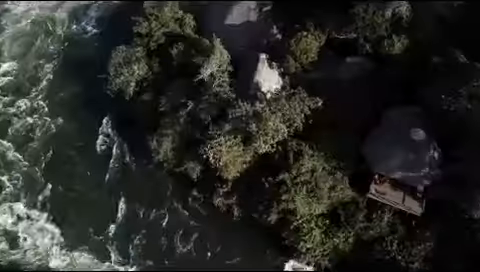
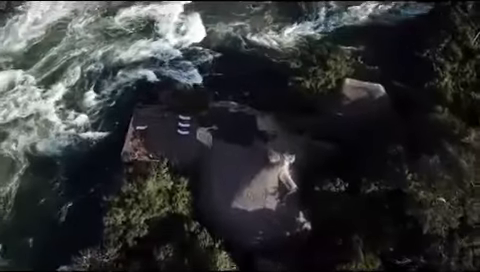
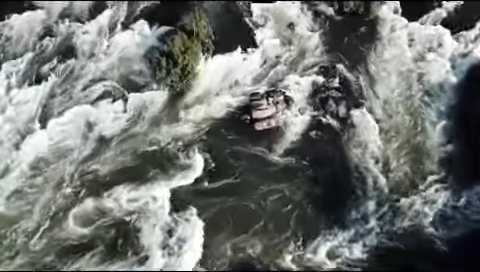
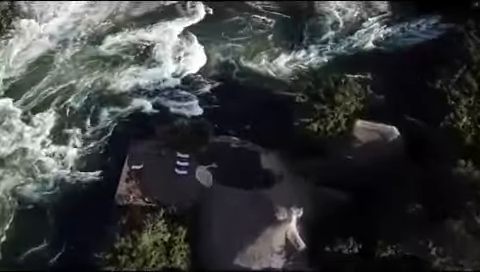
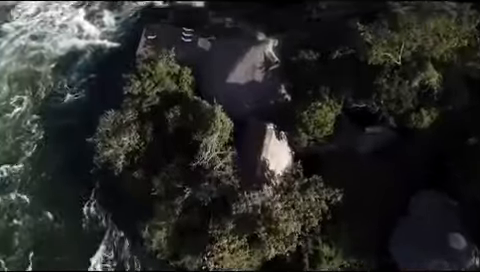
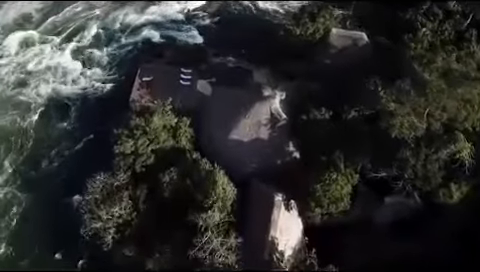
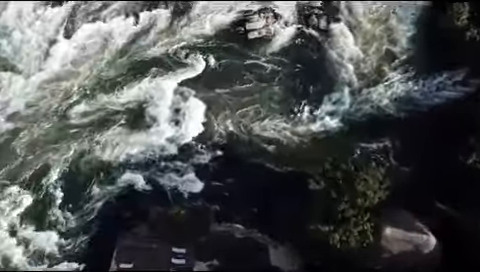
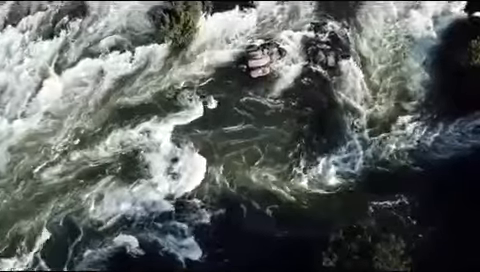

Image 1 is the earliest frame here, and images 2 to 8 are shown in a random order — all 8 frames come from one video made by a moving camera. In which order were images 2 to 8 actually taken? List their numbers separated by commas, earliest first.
5, 6, 2, 4, 7, 8, 3
